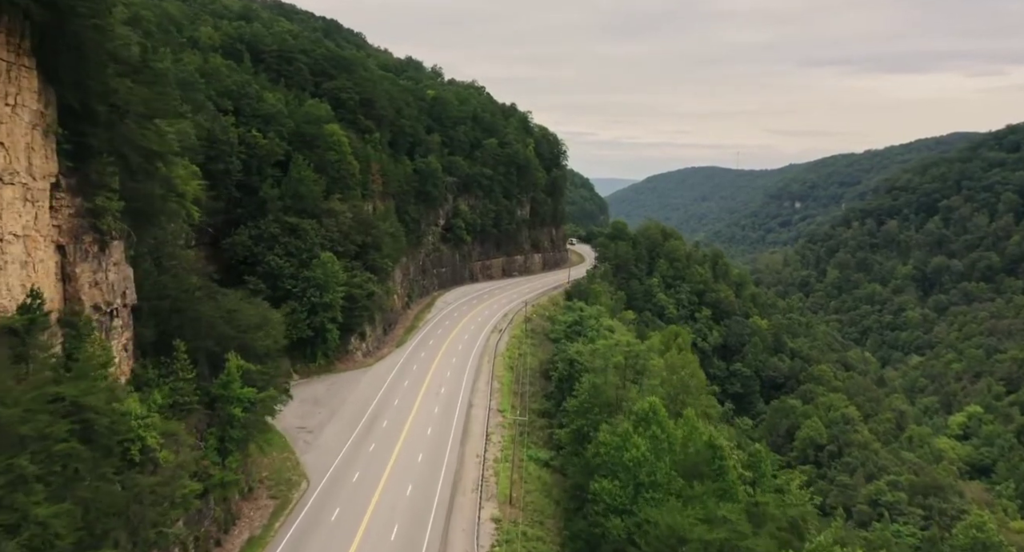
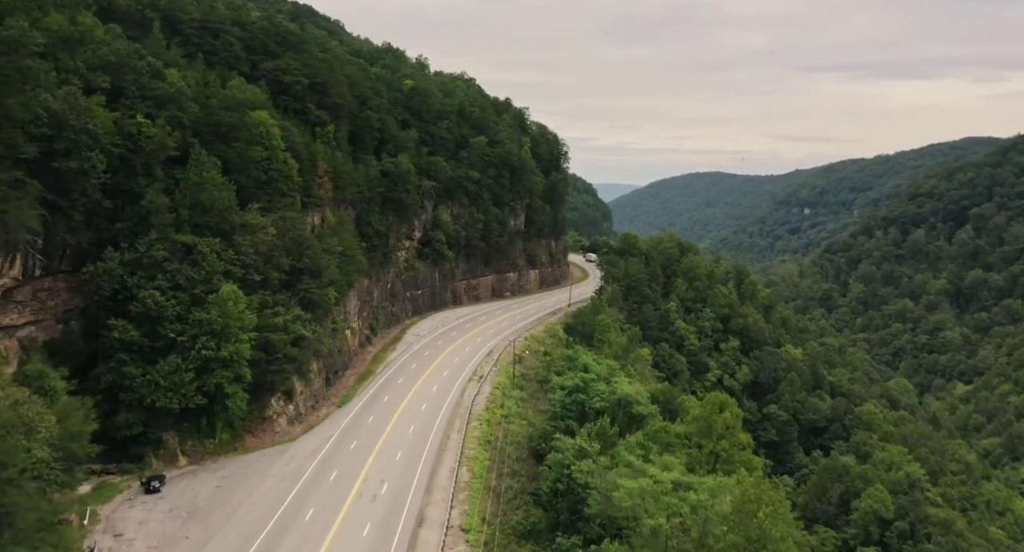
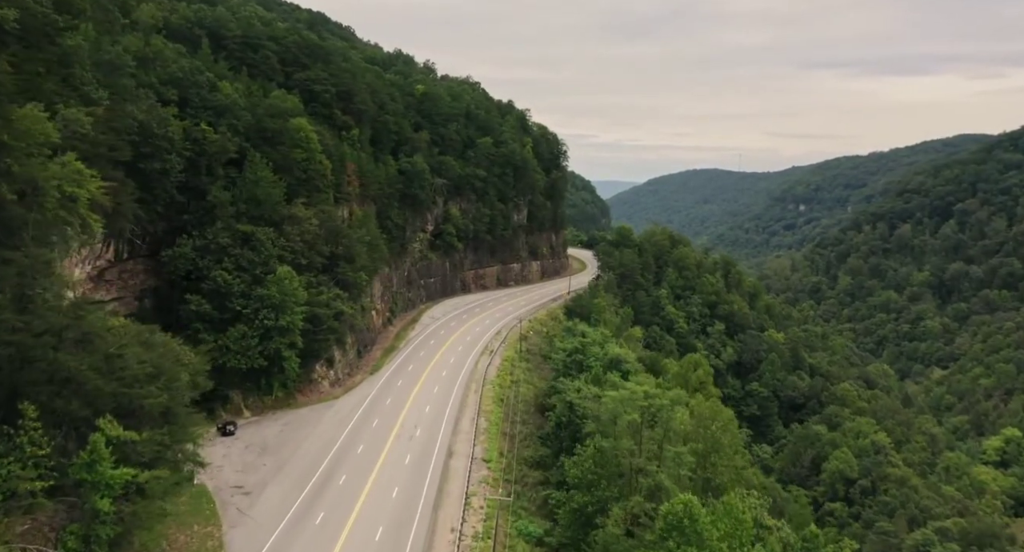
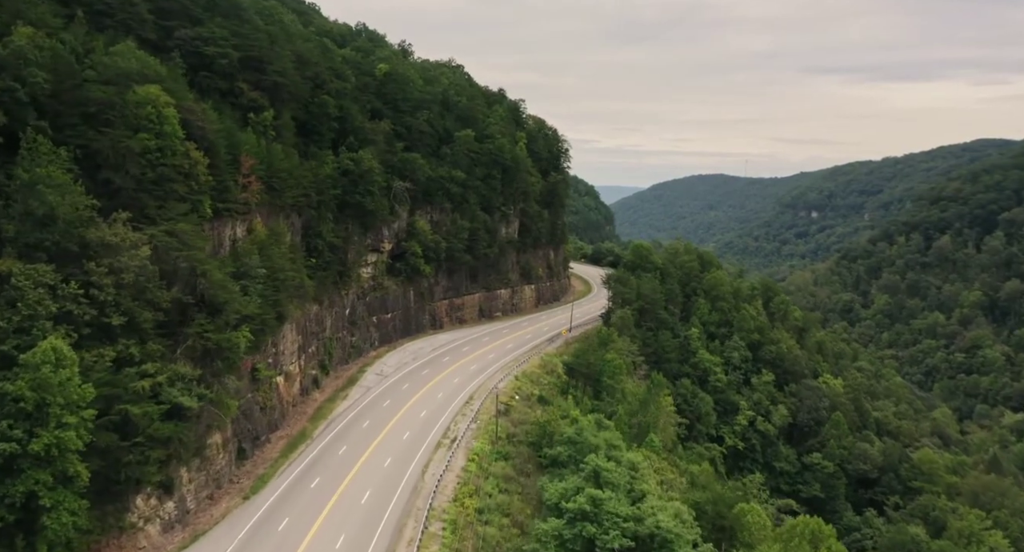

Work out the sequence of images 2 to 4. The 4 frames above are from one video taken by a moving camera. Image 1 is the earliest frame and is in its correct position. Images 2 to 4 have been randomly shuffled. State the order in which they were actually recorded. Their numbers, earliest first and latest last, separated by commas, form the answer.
3, 2, 4
